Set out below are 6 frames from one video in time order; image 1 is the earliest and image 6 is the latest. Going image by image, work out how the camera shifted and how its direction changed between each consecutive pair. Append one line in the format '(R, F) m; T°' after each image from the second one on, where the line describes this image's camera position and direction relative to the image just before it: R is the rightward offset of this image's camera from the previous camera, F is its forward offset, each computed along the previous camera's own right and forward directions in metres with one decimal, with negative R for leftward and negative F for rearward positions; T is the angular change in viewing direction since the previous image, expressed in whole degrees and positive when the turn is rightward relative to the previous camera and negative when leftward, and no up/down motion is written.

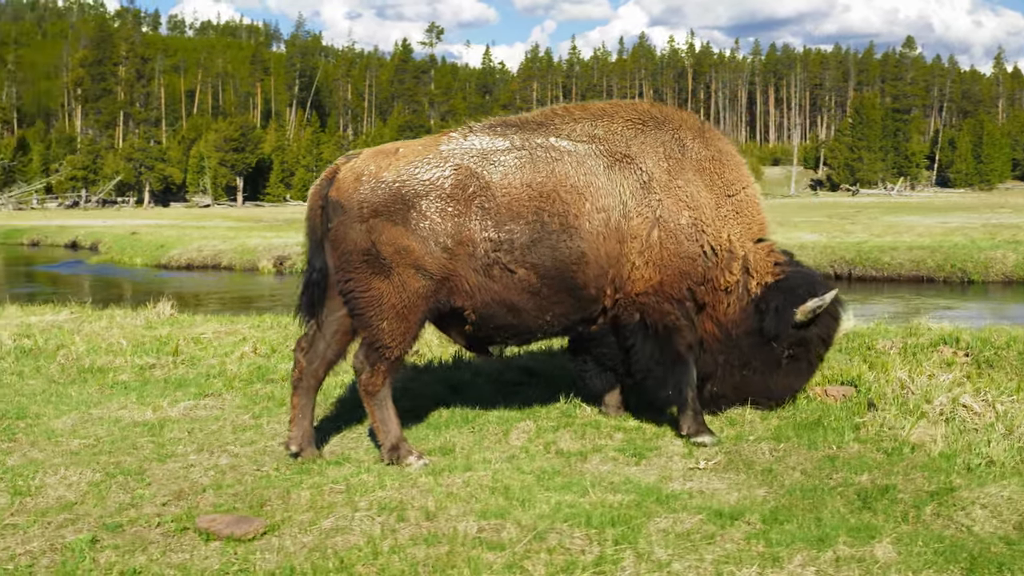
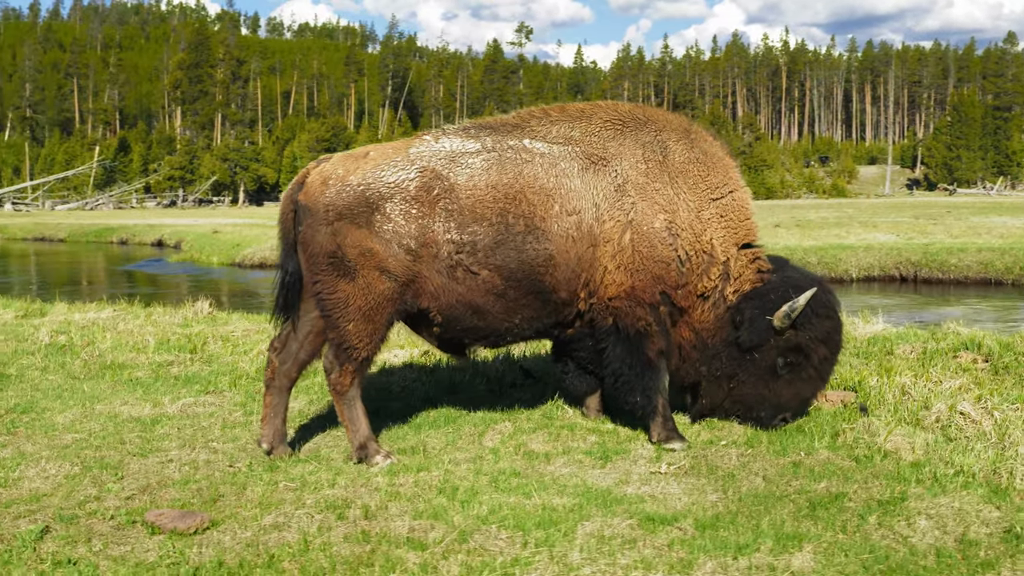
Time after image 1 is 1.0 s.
(+0.6, 0.0) m; -5°
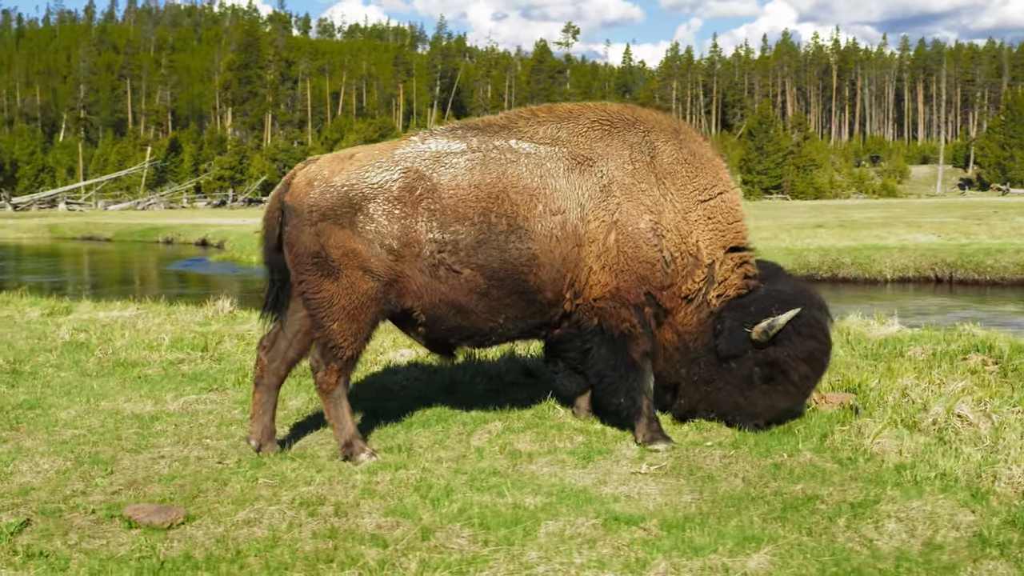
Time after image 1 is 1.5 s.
(+0.3, 0.0) m; -3°
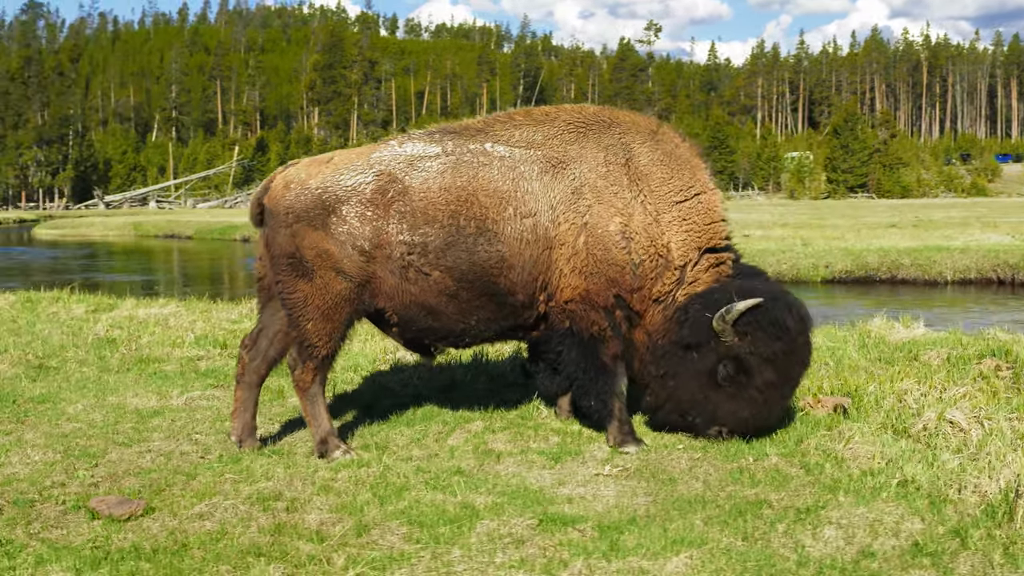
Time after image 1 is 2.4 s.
(+0.6, 0.0) m; -4°
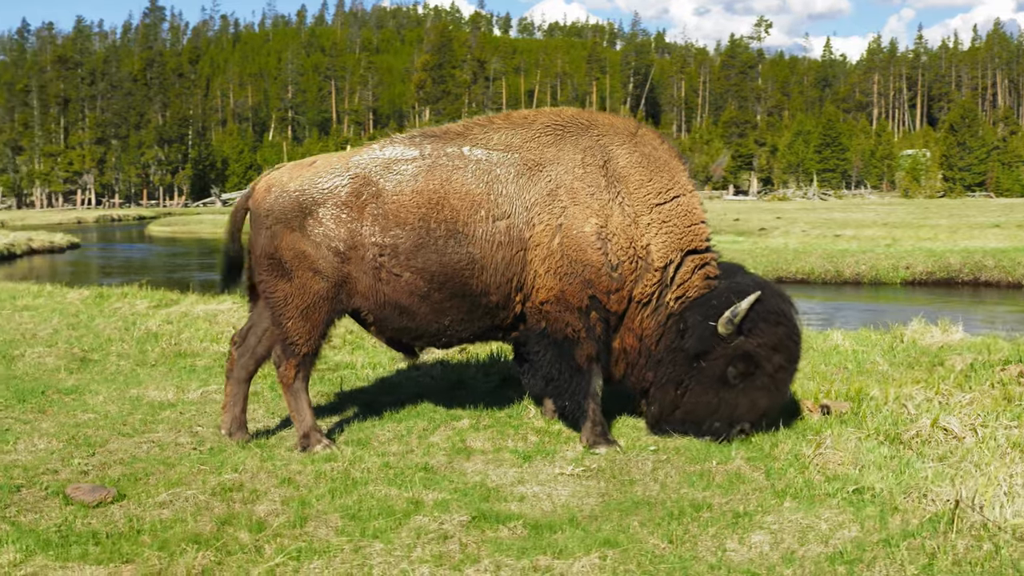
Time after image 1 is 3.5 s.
(+0.7, -0.1) m; -6°
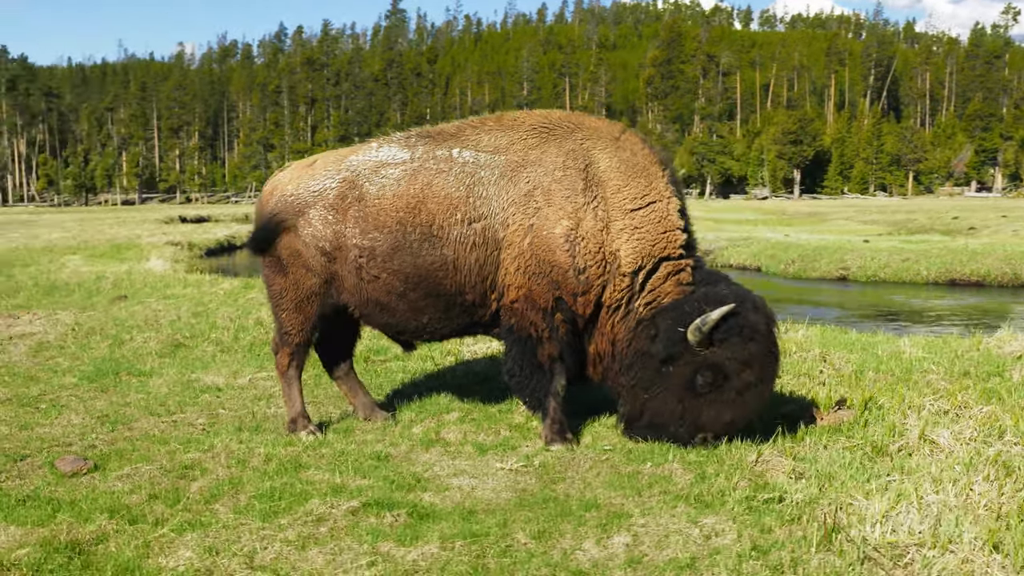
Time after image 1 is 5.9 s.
(+1.4, 0.0) m; -12°
